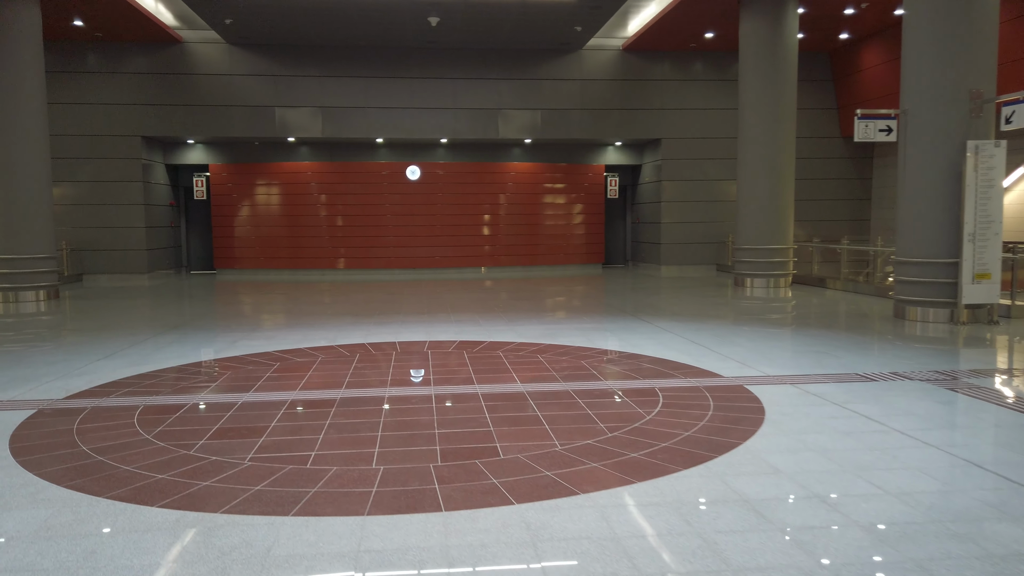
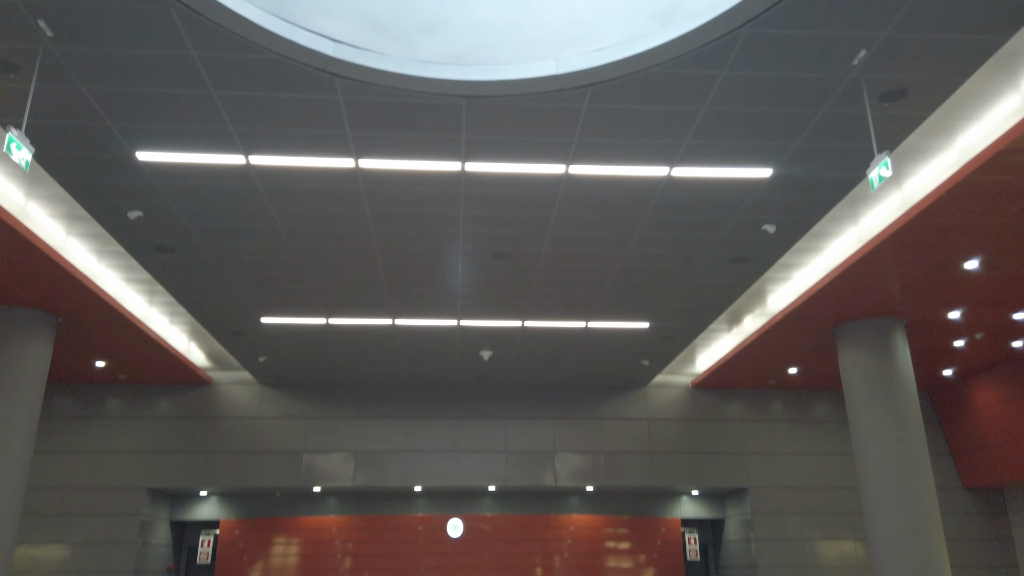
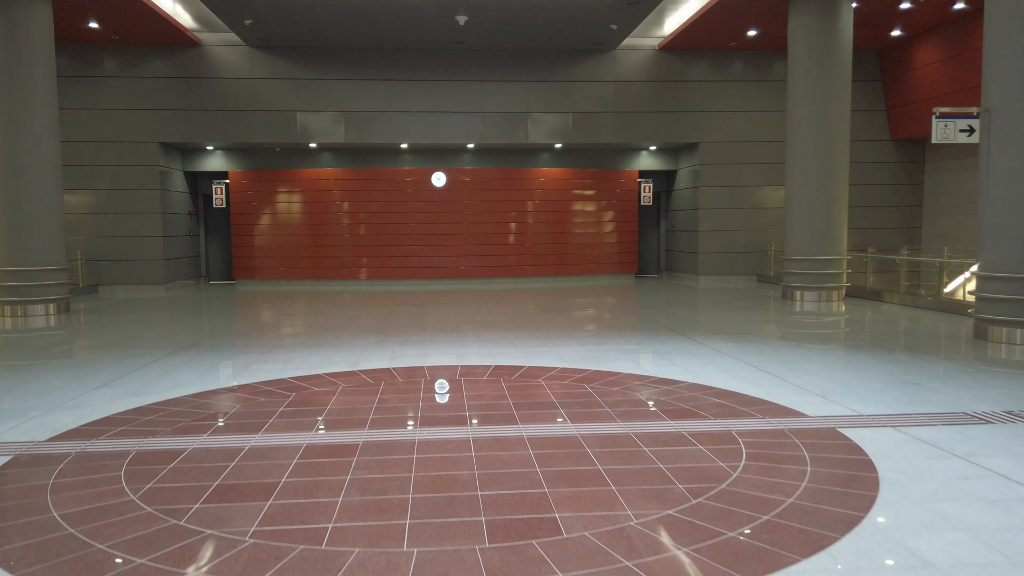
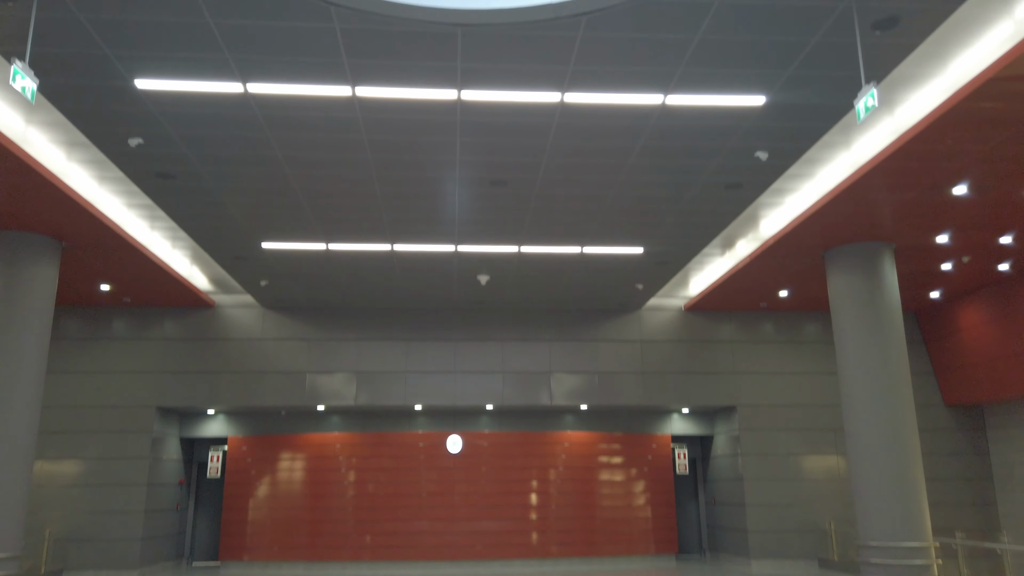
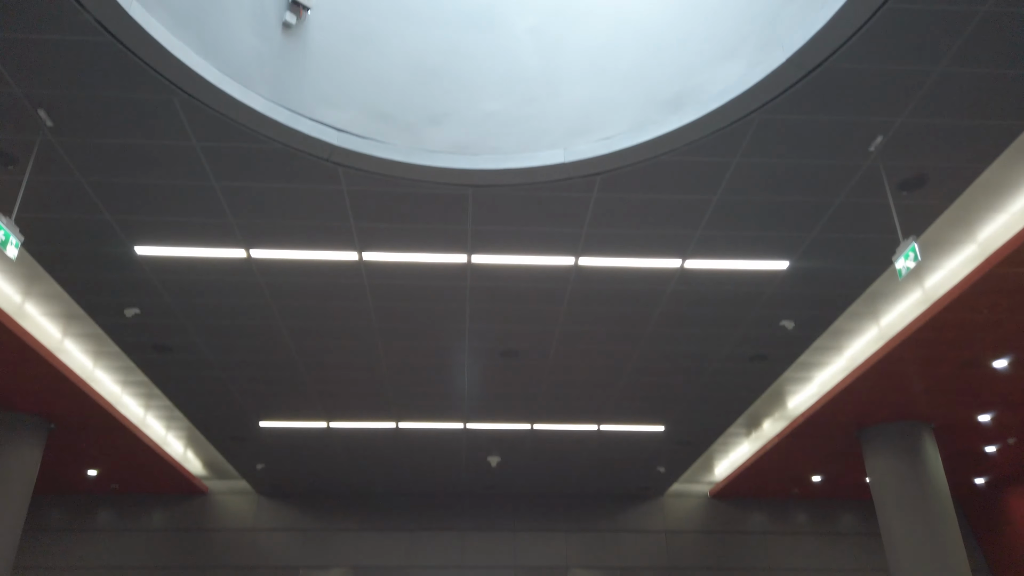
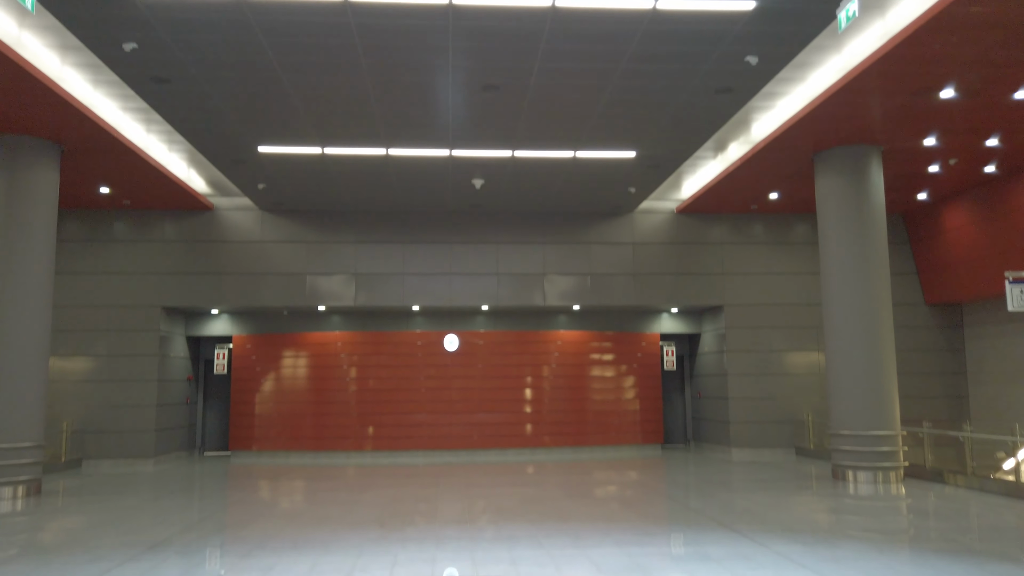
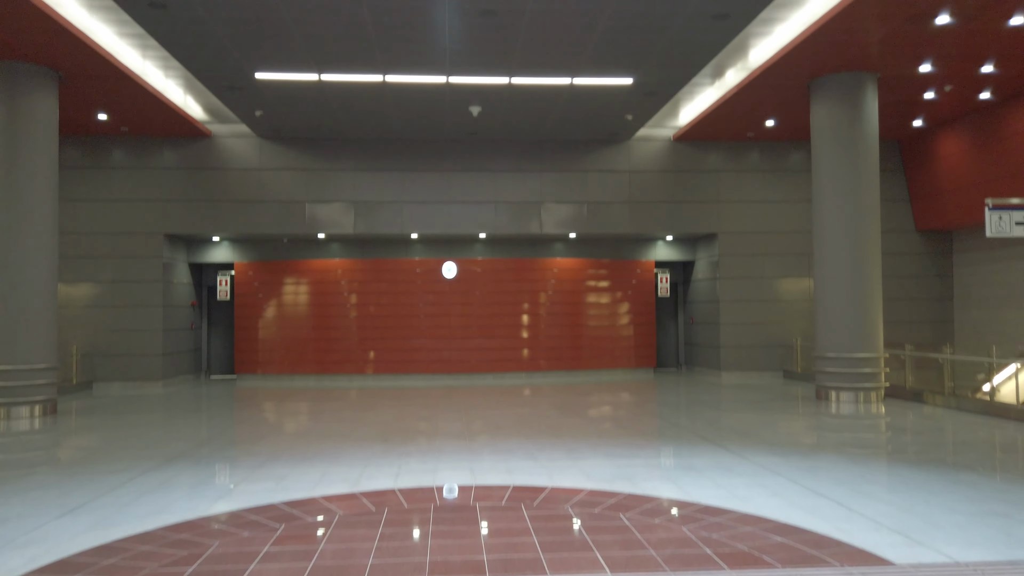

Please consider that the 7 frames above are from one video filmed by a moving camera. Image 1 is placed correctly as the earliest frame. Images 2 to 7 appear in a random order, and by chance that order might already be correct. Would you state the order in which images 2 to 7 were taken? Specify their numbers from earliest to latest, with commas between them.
3, 7, 6, 4, 2, 5
